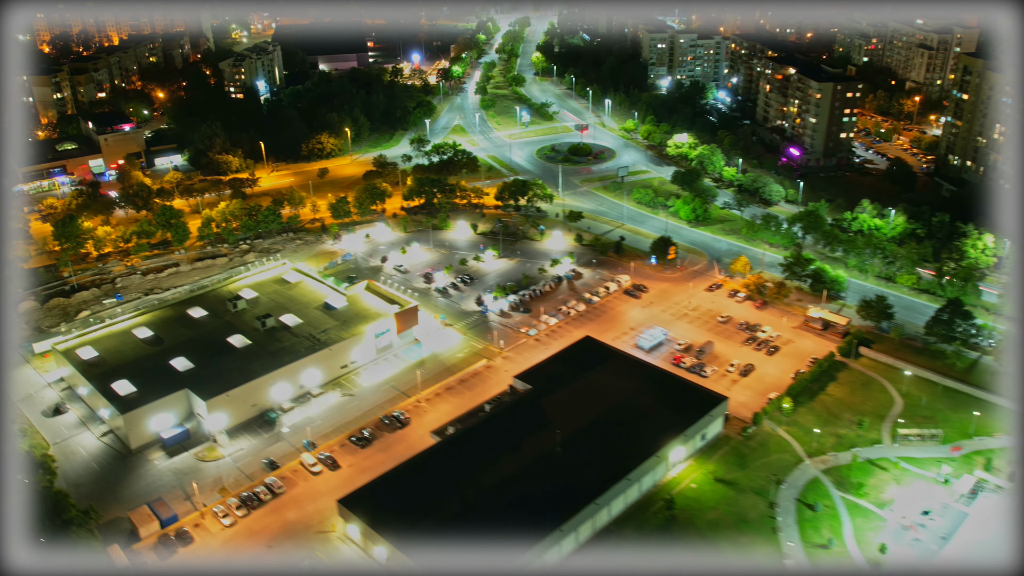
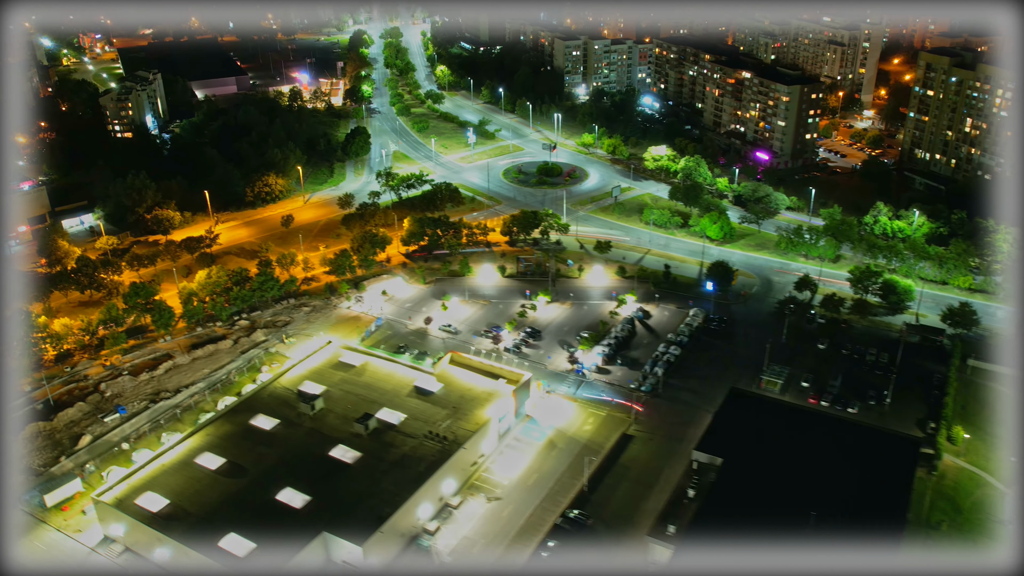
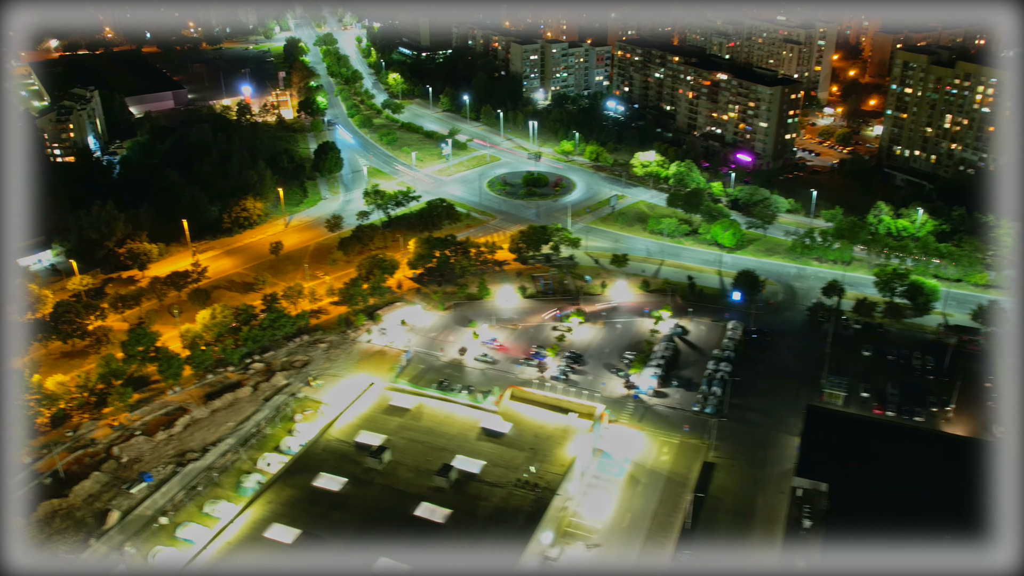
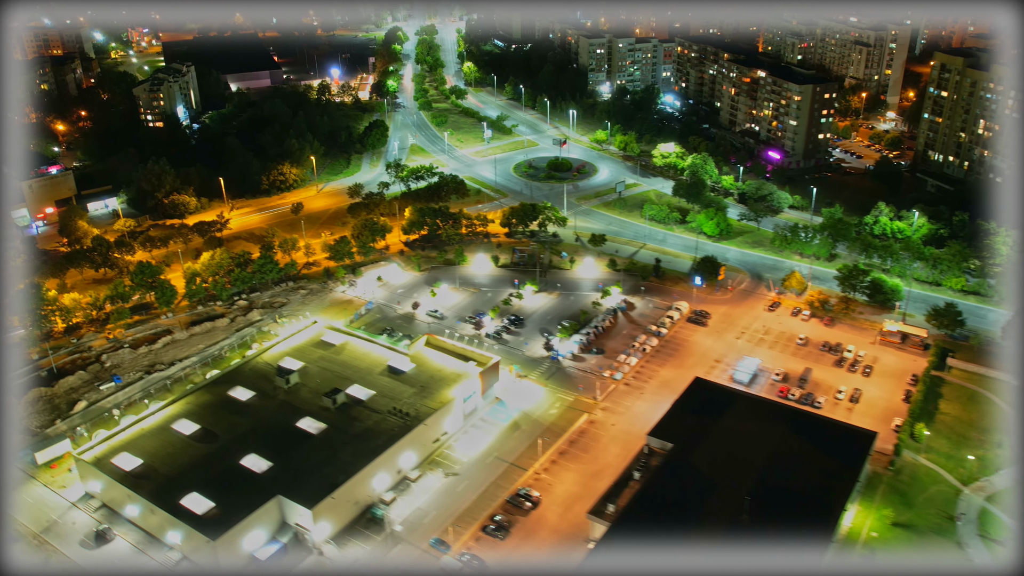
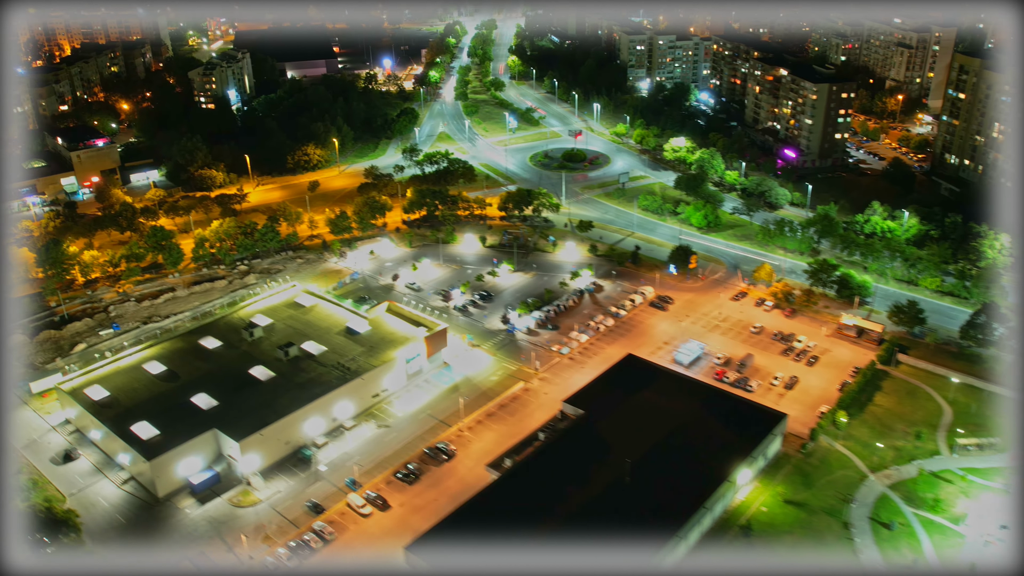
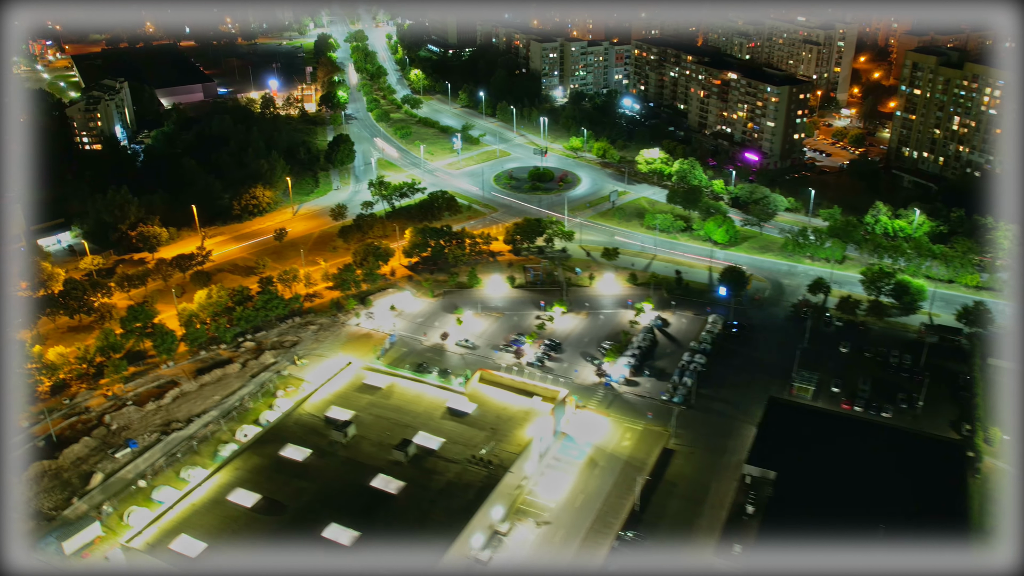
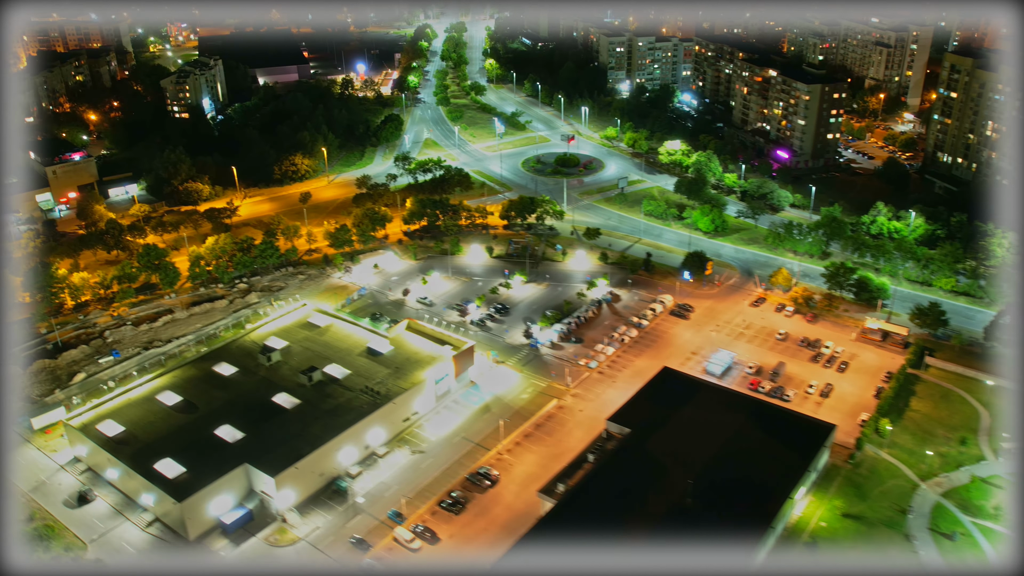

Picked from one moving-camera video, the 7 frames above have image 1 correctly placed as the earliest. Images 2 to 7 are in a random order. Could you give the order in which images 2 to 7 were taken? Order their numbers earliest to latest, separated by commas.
5, 7, 4, 2, 6, 3
